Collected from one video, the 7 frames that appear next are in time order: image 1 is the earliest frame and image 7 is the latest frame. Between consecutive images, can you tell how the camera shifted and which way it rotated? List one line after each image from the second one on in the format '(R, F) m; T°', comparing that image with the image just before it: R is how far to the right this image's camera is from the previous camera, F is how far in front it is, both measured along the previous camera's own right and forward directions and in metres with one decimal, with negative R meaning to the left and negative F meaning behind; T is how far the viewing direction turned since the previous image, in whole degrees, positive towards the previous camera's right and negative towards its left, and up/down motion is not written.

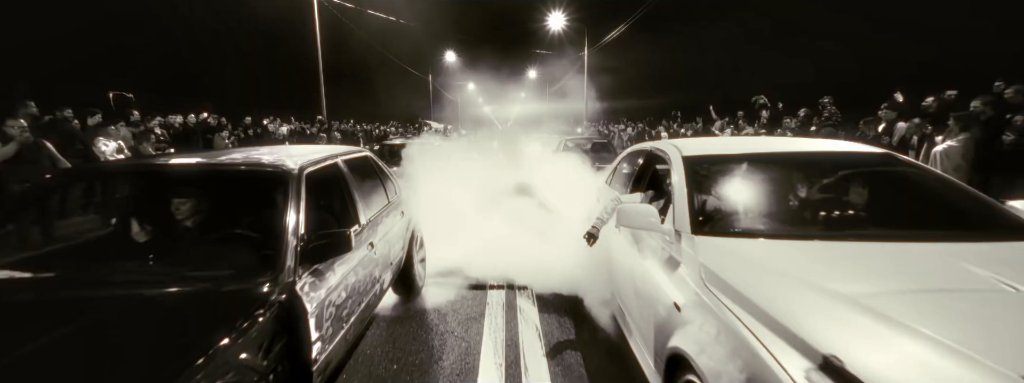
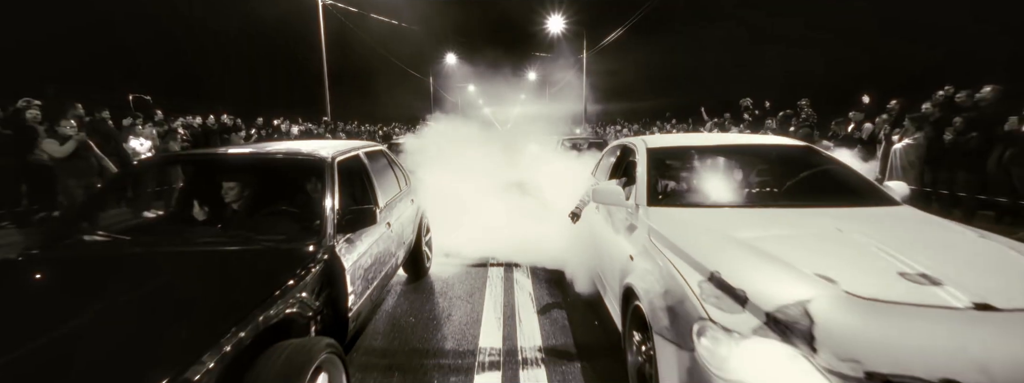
(0.0, -0.7) m; 0°
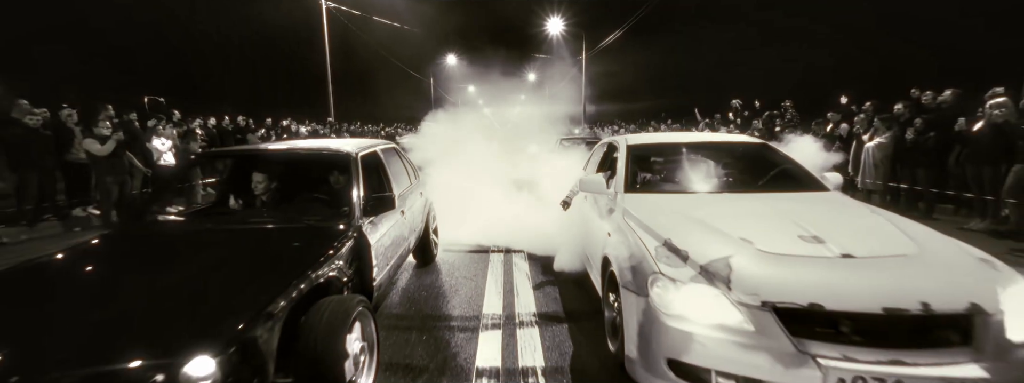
(0.0, -0.6) m; 0°
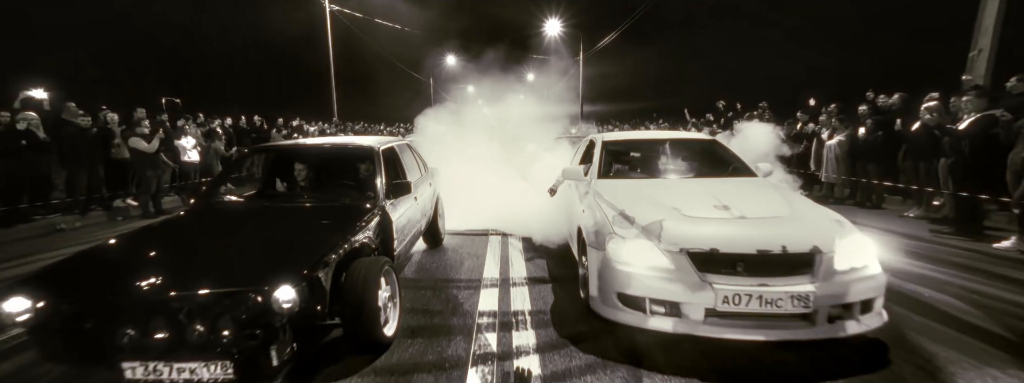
(0.0, -0.9) m; 0°
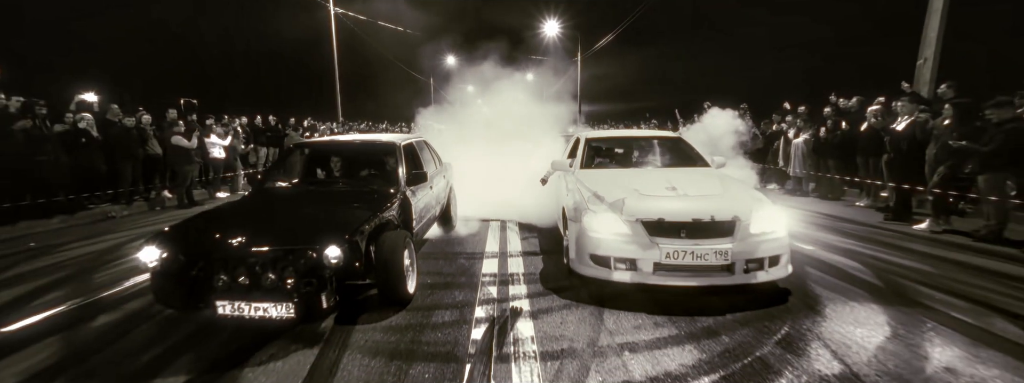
(0.0, -0.9) m; 0°
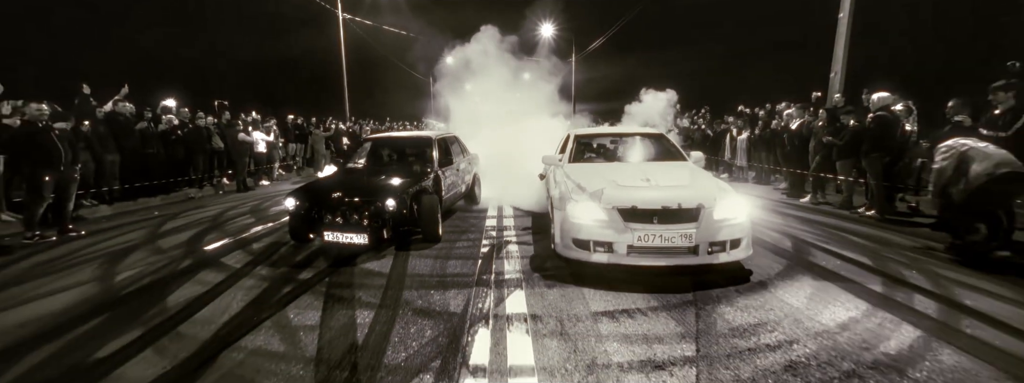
(+0.1, -2.1) m; 0°
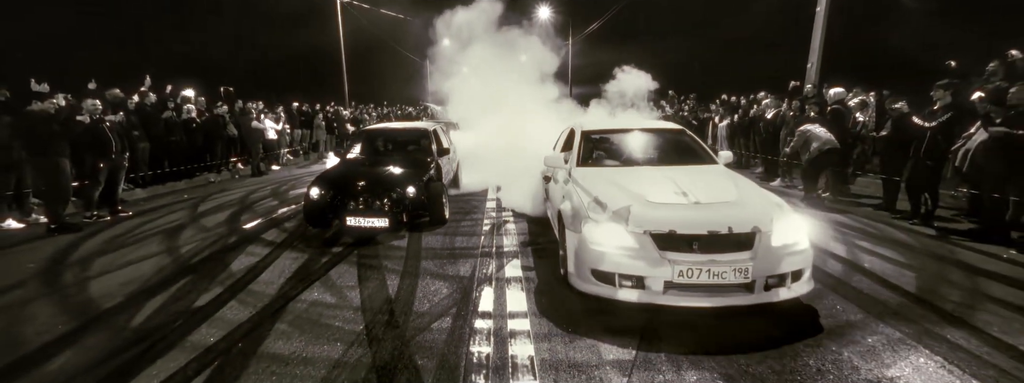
(0.0, -0.8) m; 0°
